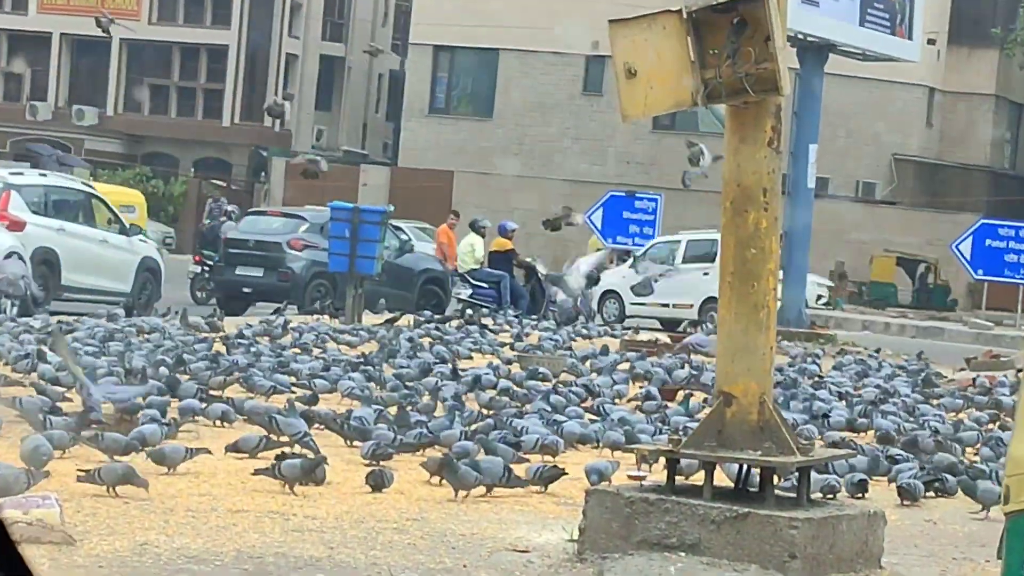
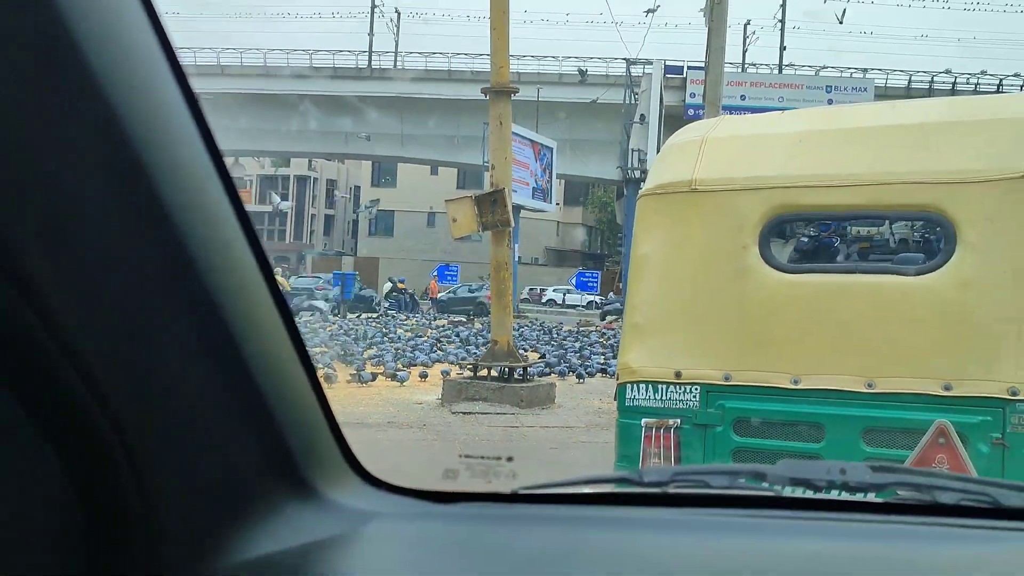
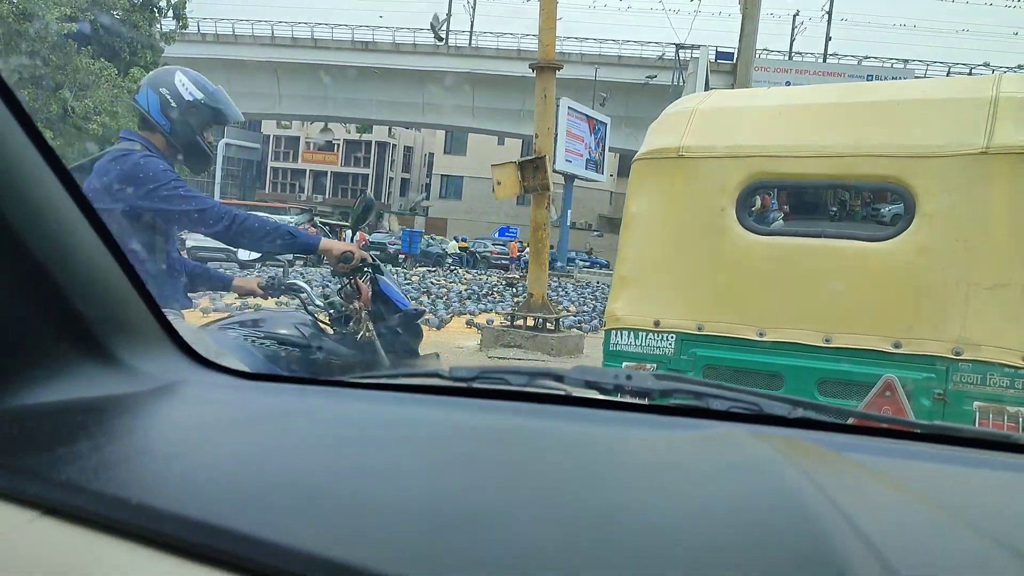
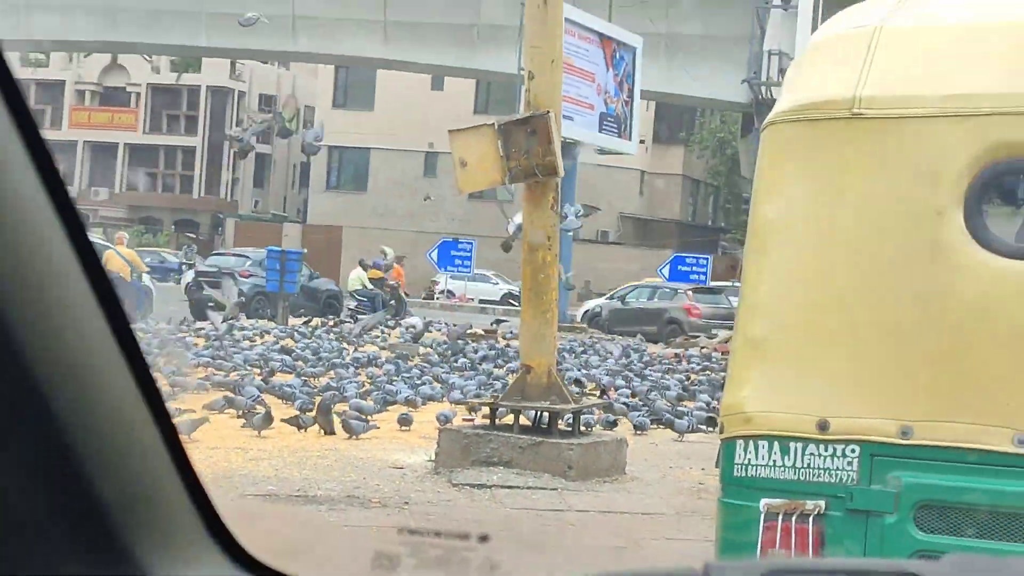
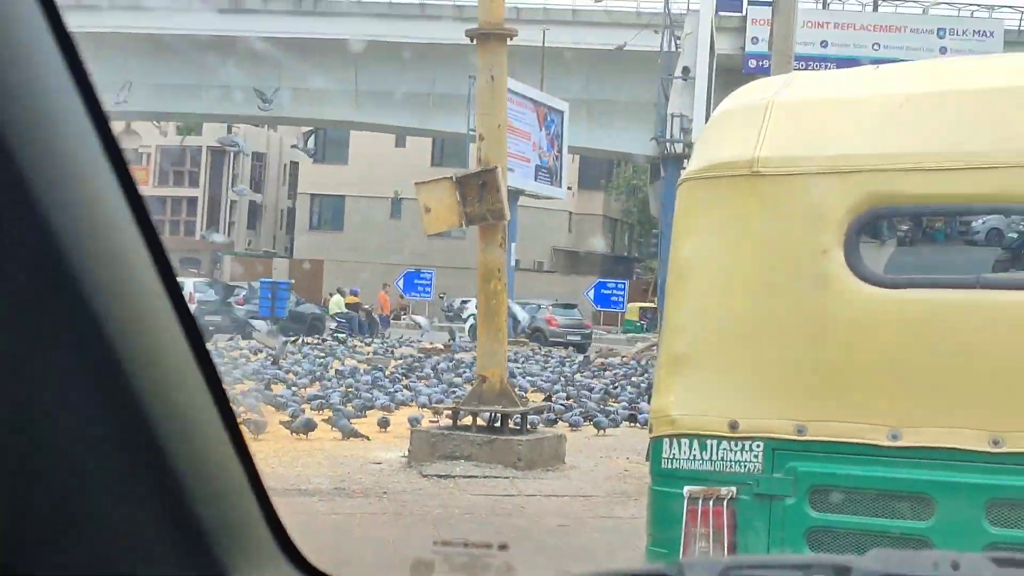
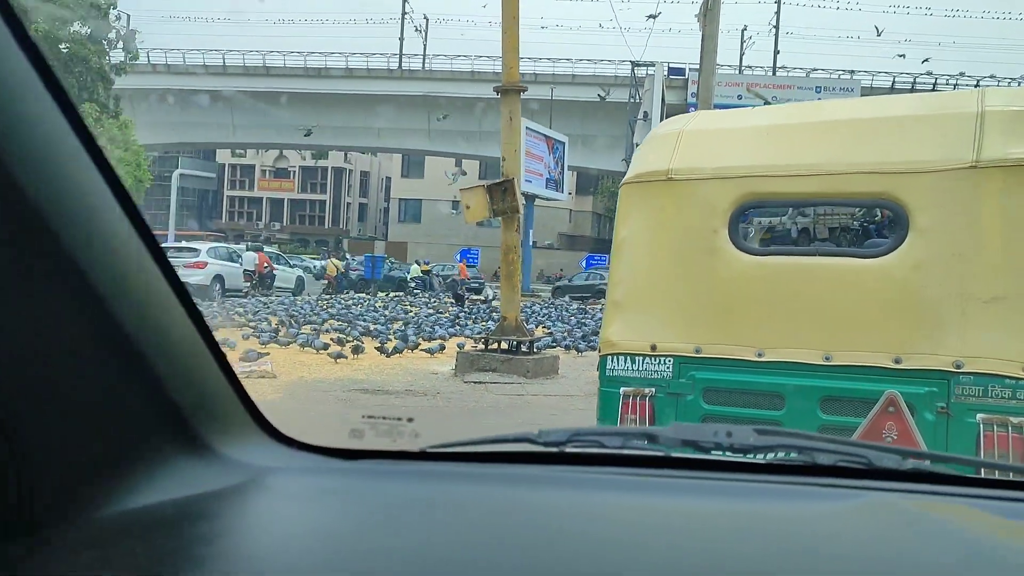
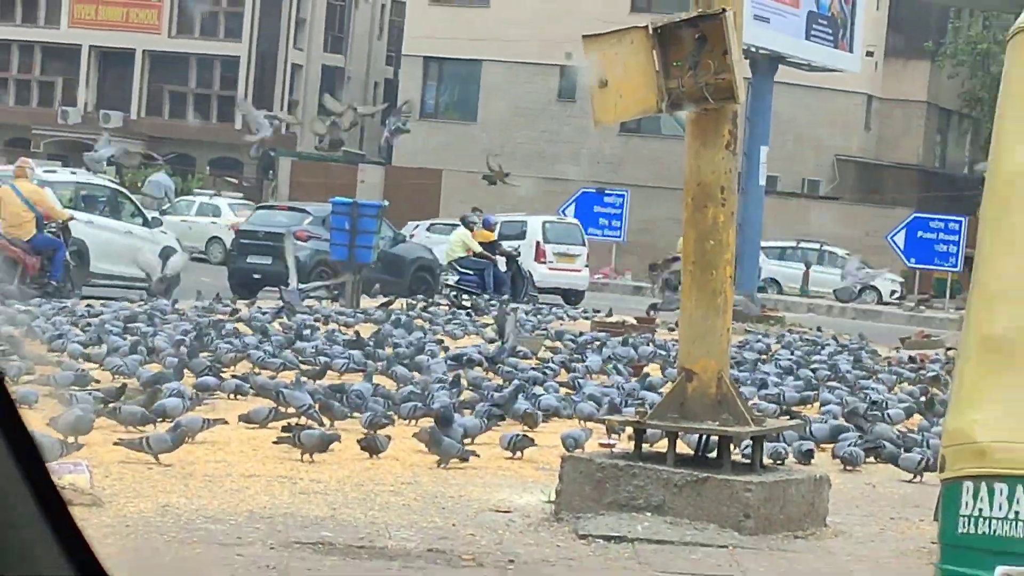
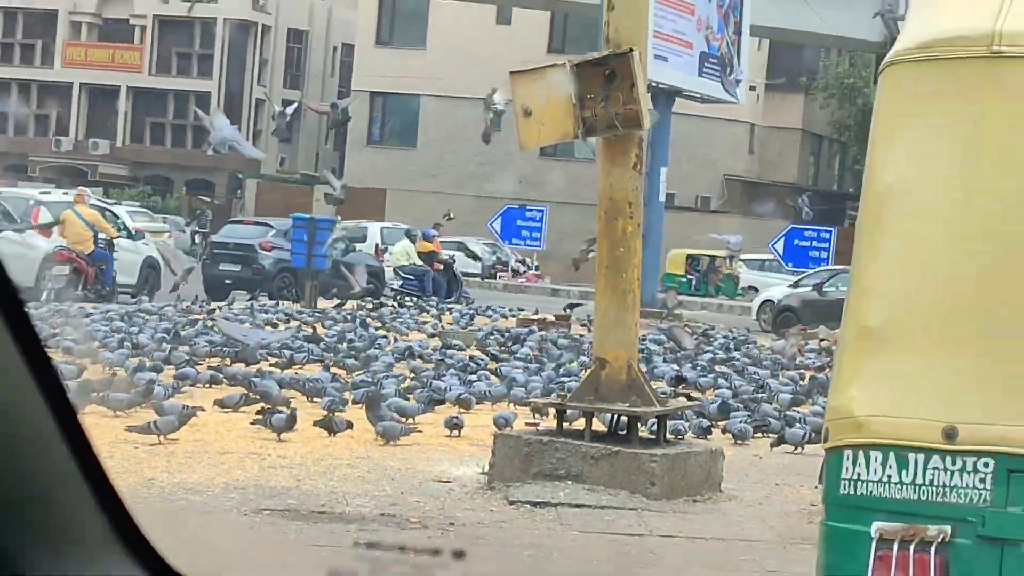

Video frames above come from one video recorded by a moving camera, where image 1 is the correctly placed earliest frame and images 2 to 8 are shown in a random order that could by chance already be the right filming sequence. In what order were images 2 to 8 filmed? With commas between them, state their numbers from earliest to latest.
7, 8, 4, 5, 2, 6, 3
